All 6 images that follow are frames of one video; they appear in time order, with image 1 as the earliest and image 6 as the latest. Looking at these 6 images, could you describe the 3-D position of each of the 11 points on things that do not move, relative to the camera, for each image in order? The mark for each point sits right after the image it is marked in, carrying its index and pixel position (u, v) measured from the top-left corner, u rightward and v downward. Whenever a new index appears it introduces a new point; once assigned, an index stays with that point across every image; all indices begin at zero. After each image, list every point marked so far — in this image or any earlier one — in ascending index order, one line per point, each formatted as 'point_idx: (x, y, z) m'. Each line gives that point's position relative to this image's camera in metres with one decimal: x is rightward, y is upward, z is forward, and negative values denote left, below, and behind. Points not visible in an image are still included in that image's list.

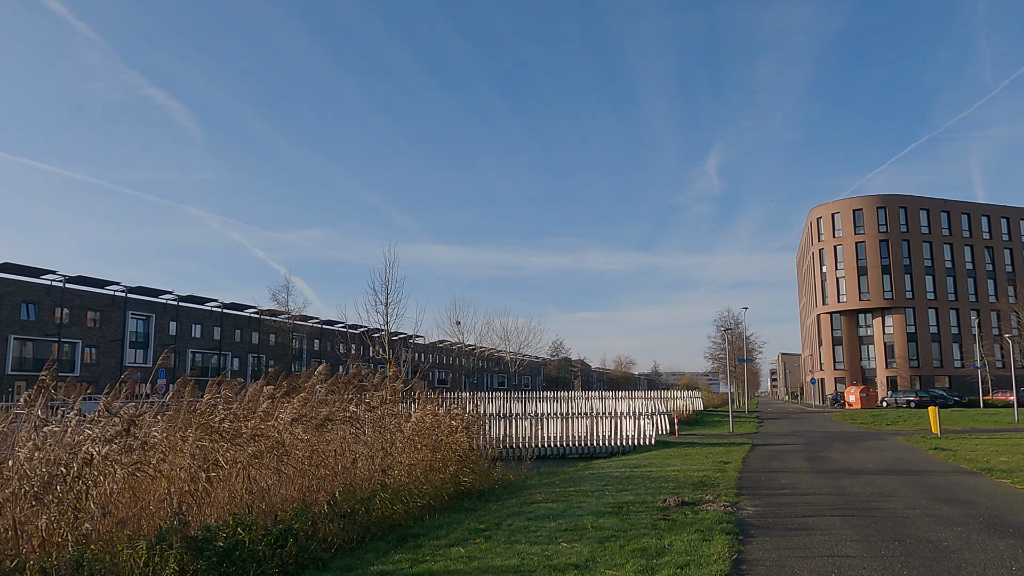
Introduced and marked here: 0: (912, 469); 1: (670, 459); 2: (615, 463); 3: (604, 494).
0: (+7.3, -3.3, +13.1) m
1: (+3.4, -3.7, +15.4) m
2: (+2.2, -3.8, +15.3) m
3: (+1.3, -2.9, +10.1) m
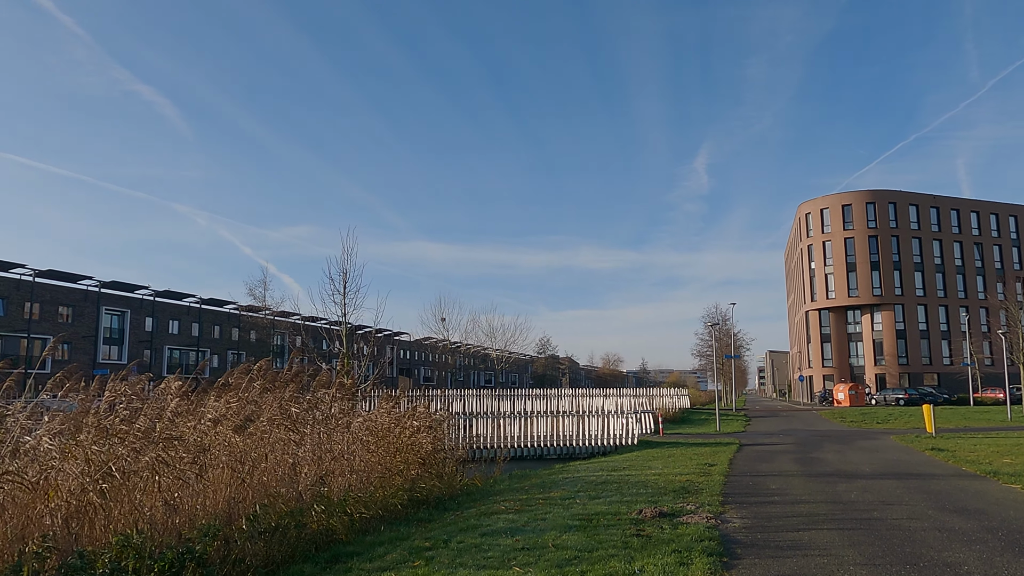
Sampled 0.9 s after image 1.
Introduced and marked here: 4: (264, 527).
0: (+6.8, -3.1, +12.2) m
1: (+2.8, -3.5, +14.4) m
2: (+1.6, -3.5, +14.3) m
3: (+0.8, -2.7, +9.1) m
4: (-2.4, -2.3, +7.0) m
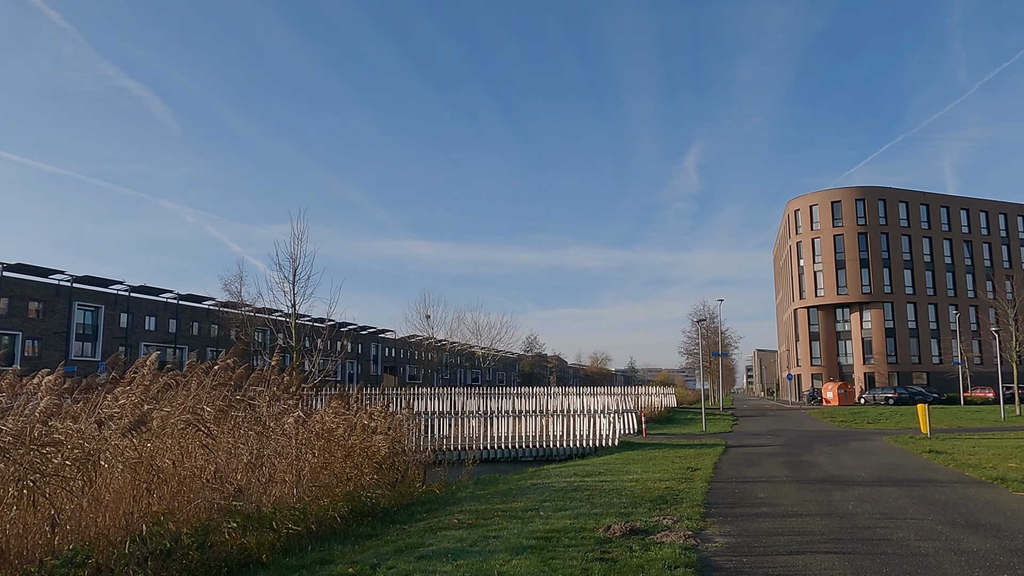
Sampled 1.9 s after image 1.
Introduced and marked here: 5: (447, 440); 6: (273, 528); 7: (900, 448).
0: (+6.2, -3.0, +11.2) m
1: (+2.2, -3.3, +13.3) m
2: (+1.0, -3.4, +13.2) m
3: (+0.3, -2.5, +8.0) m
4: (-2.9, -2.1, +5.9) m
5: (-1.7, -3.6, +17.0) m
6: (-2.5, -2.5, +7.3) m
7: (+8.9, -3.7, +16.4) m
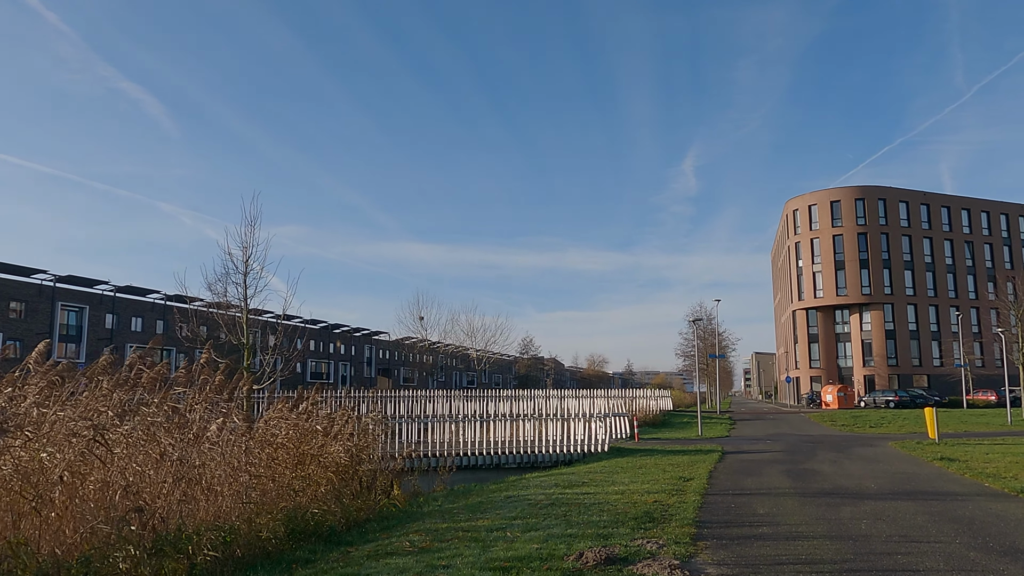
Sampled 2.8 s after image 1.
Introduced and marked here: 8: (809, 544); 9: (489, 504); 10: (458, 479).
0: (+5.8, -2.8, +10.1) m
1: (+1.8, -3.2, +12.2) m
2: (+0.6, -3.2, +12.1) m
3: (-0.1, -2.4, +6.9) m
4: (-3.3, -2.0, +4.8) m
5: (-2.1, -3.5, +15.9) m
6: (-2.8, -2.3, +6.2) m
7: (+8.5, -3.6, +15.3) m
8: (+2.7, -2.4, +6.6) m
9: (-0.3, -2.9, +9.6) m
10: (-1.2, -4.3, +15.9) m
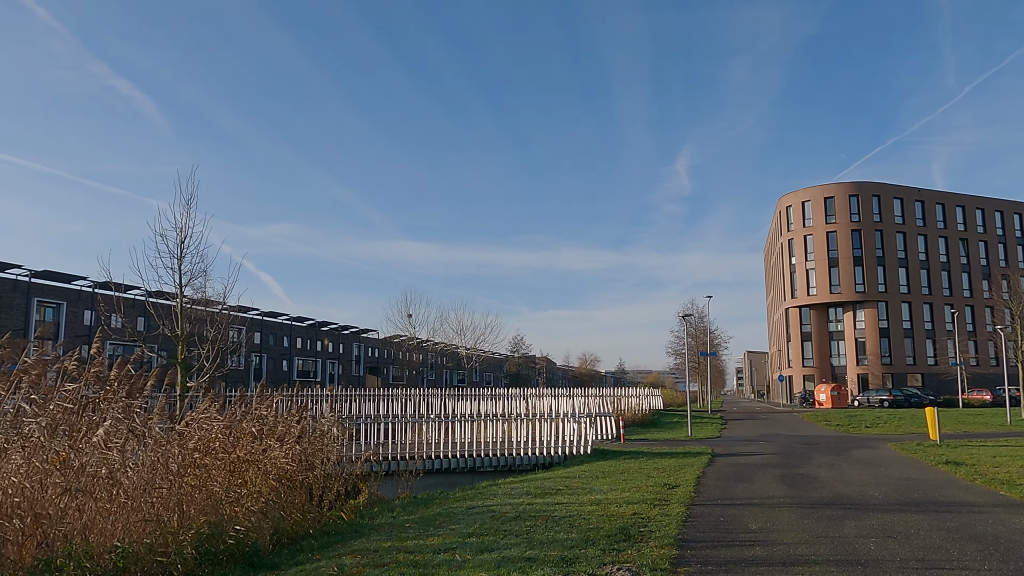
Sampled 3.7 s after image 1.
0: (+5.4, -2.7, +9.0) m
1: (+1.3, -3.0, +11.2) m
2: (+0.1, -3.0, +11.0) m
3: (-0.5, -2.2, +5.8) m
4: (-3.7, -1.8, +3.7) m
5: (-2.6, -3.3, +14.8) m
6: (-3.3, -2.1, +5.1) m
7: (+8.0, -3.4, +14.3) m
8: (+2.3, -2.2, +5.6) m
9: (-0.8, -2.7, +8.5) m
10: (-1.7, -4.1, +14.8) m
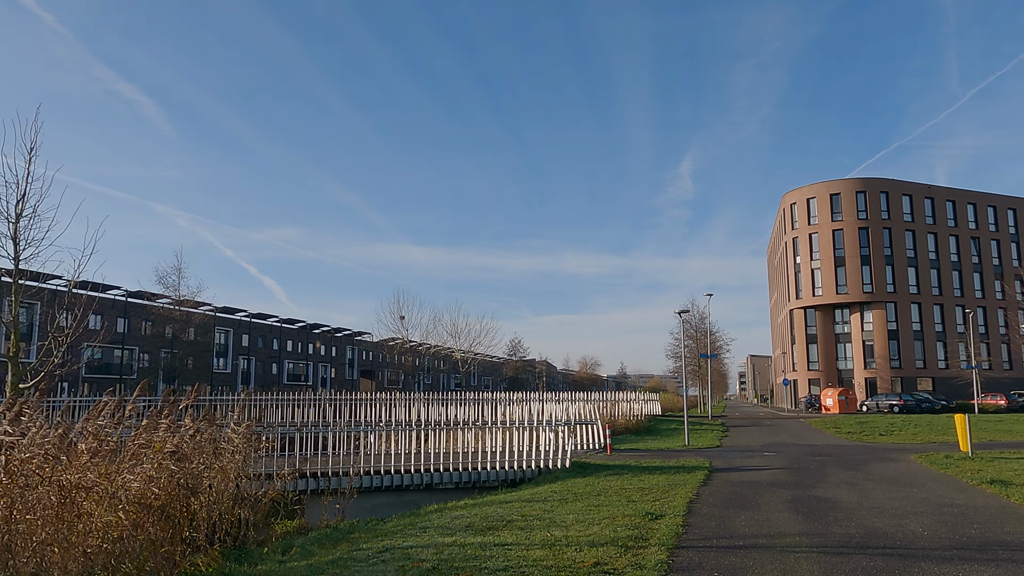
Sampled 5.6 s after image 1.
0: (+4.7, -2.4, +6.8) m
1: (+0.6, -2.7, +8.9) m
2: (-0.6, -2.8, +8.8) m
3: (-1.2, -1.9, +3.6) m
4: (-4.4, -1.5, +1.5) m
5: (-3.3, -3.1, +12.6) m
6: (-4.0, -1.8, +2.9) m
7: (+7.3, -3.2, +12.0) m
8: (+1.6, -1.9, +3.3) m
9: (-1.4, -2.4, +6.3) m
10: (-2.4, -3.8, +12.6) m
